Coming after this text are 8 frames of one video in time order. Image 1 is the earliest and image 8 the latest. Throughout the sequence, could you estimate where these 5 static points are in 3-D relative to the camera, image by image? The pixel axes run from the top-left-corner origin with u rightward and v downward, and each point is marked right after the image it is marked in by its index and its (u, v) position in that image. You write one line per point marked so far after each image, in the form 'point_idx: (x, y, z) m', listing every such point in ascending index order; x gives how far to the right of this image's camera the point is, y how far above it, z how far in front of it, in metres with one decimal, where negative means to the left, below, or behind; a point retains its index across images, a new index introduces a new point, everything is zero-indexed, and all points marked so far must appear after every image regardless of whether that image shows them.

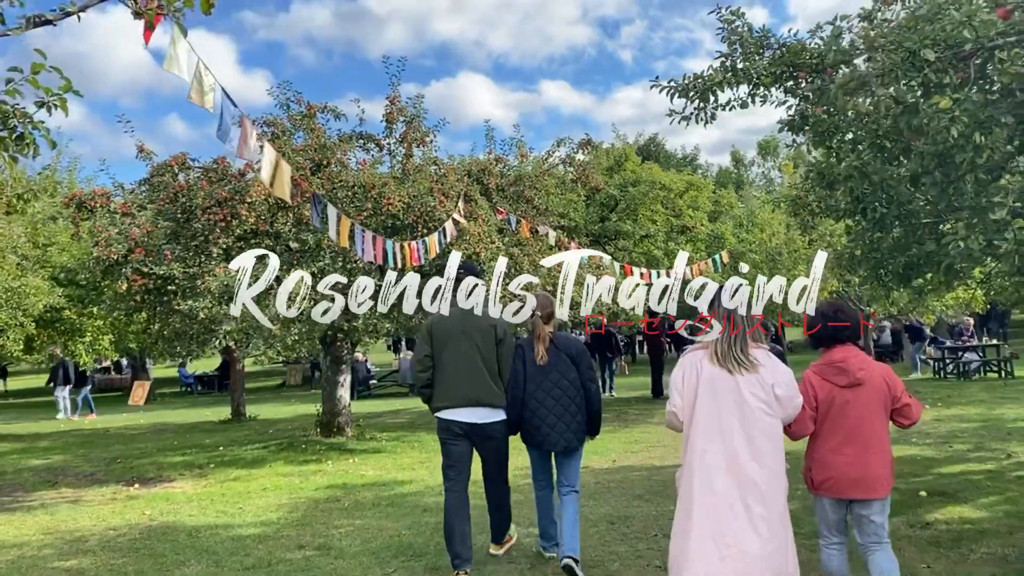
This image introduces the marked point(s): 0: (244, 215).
0: (-3.1, +0.8, +9.7) m
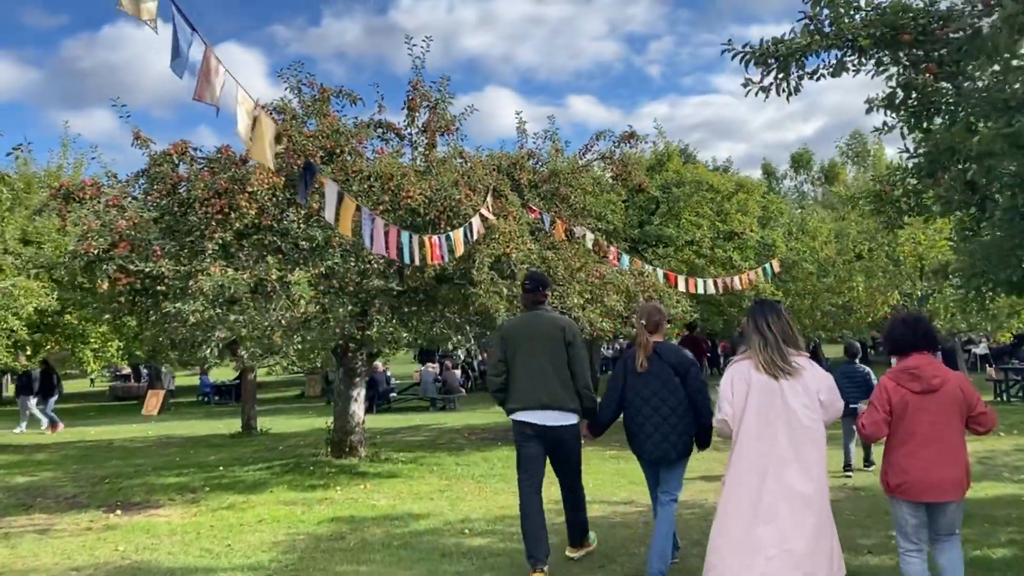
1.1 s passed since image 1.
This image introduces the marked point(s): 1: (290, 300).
0: (-2.7, +0.8, +8.5) m
1: (-2.1, -0.1, +8.3) m
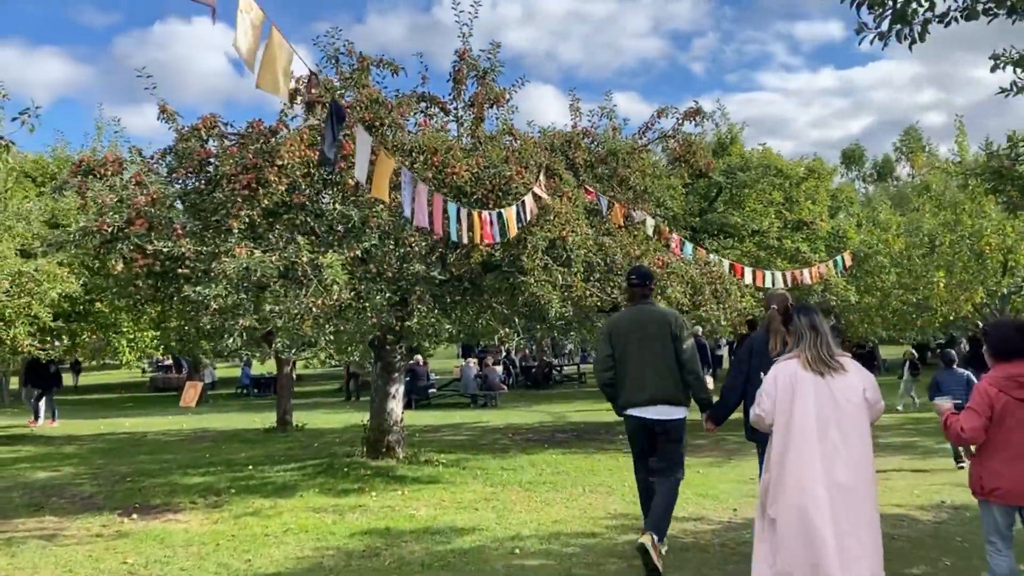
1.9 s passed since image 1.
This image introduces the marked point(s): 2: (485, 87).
0: (-2.2, +1.0, +7.7) m
1: (-1.6, 0.0, +7.5) m
2: (-0.3, +2.2, +9.5) m
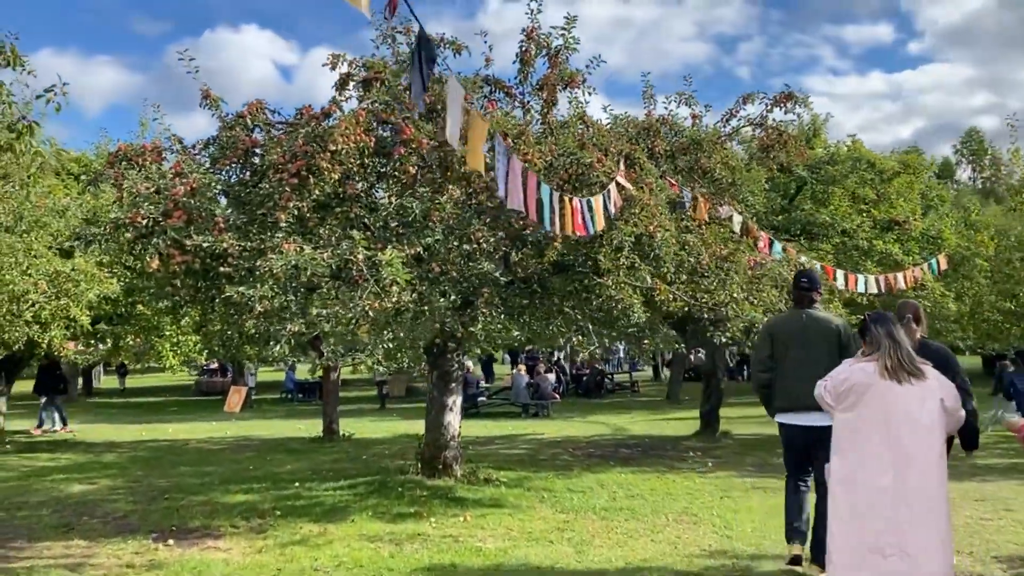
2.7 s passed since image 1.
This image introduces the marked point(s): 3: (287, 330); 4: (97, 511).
0: (-1.5, +1.0, +6.9) m
1: (-1.0, 0.0, +6.6) m
2: (+0.5, +2.2, +8.5) m
3: (-1.8, -0.3, +6.6) m
4: (-4.2, -2.2, +8.5) m
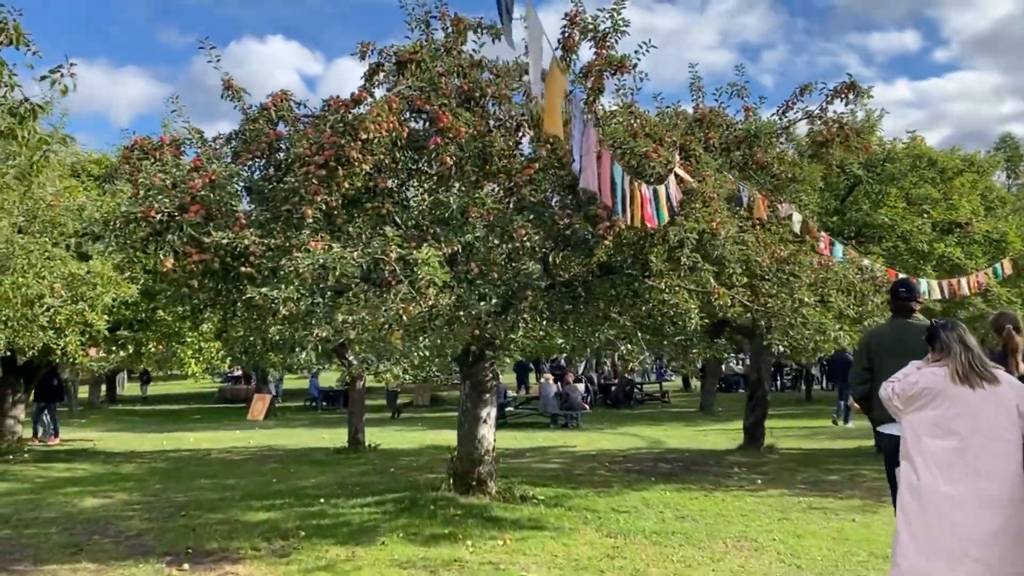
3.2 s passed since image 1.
0: (-1.2, +0.9, +6.3) m
1: (-0.7, 0.0, +6.0) m
2: (+0.8, +2.2, +7.9) m
3: (-1.4, -0.3, +6.0) m
4: (-3.8, -2.2, +8.0) m
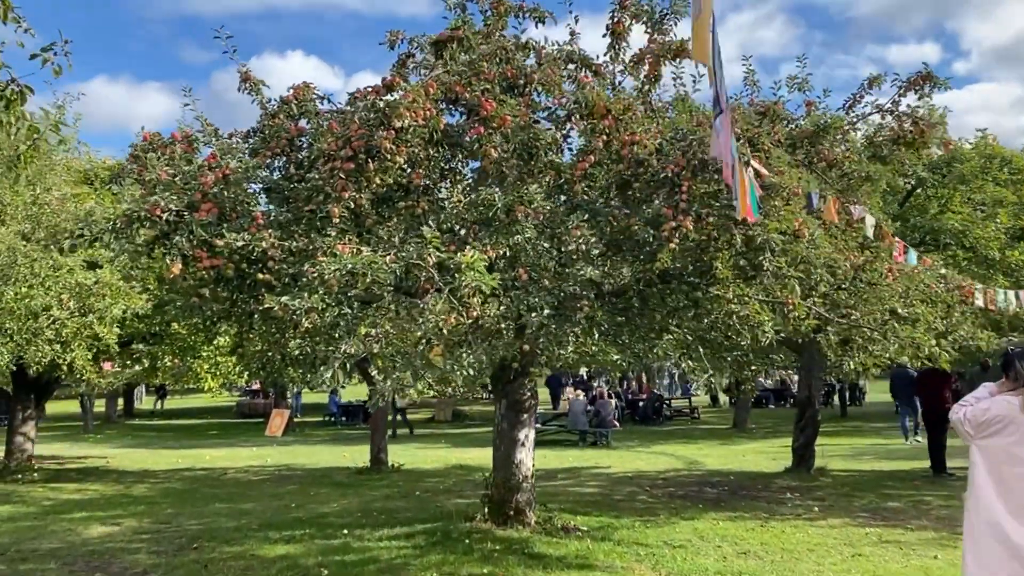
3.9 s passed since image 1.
0: (-0.8, +0.9, +5.6) m
1: (-0.3, -0.1, +5.2) m
2: (+1.2, +2.1, +7.1) m
3: (-1.1, -0.4, +5.3) m
4: (-3.4, -2.3, +7.2) m
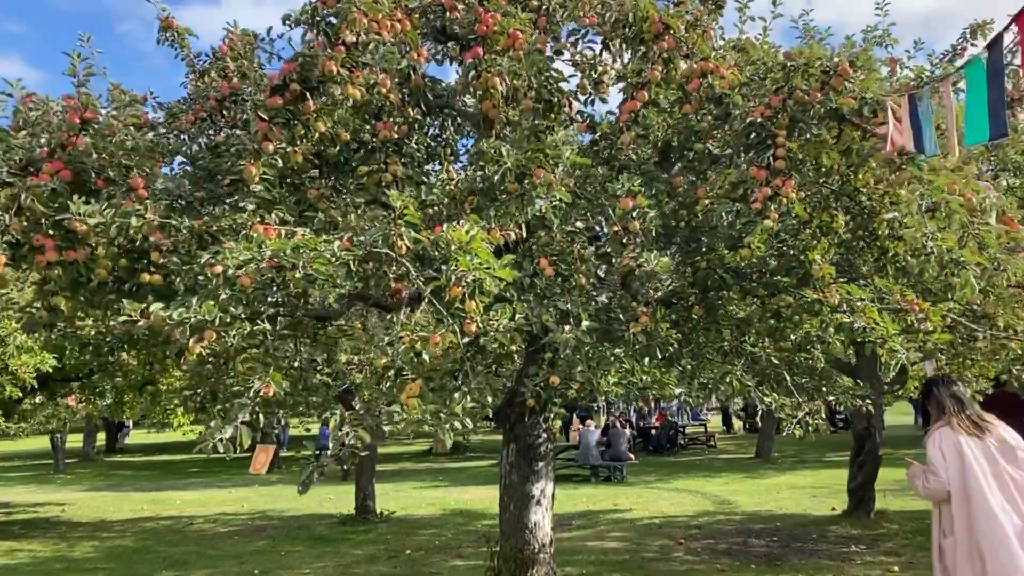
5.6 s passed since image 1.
0: (-0.7, +0.9, +3.7) m
1: (-0.3, -0.1, +3.3) m
2: (+1.3, +2.1, +5.3) m
3: (-1.0, -0.4, +3.4) m
4: (-3.3, -2.4, +5.2) m
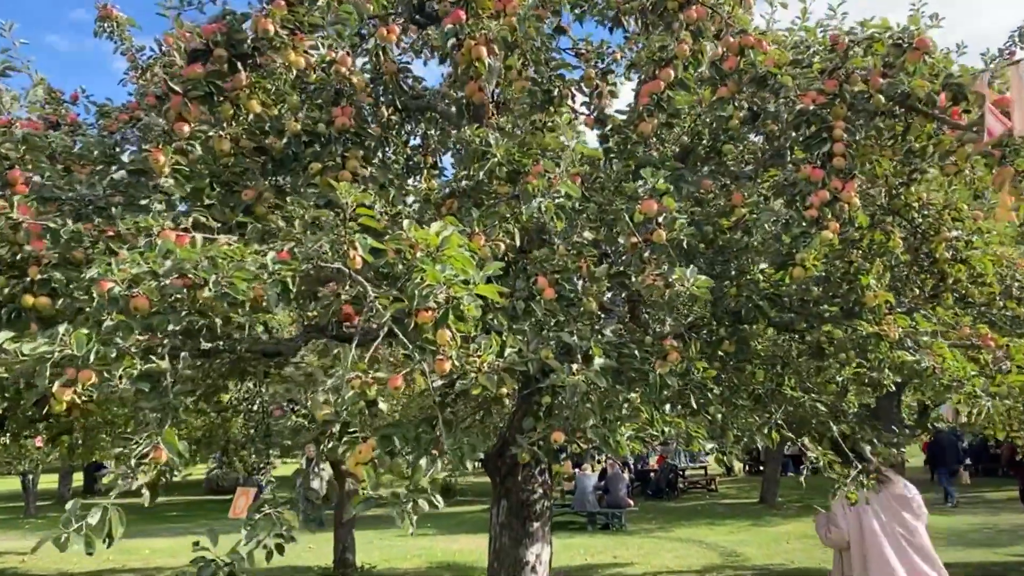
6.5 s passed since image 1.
0: (-0.8, +0.8, +2.9) m
1: (-0.3, -0.1, +2.5) m
2: (+1.2, +1.9, +4.6) m
3: (-1.0, -0.5, +2.5) m
4: (-3.3, -2.6, +4.3) m
